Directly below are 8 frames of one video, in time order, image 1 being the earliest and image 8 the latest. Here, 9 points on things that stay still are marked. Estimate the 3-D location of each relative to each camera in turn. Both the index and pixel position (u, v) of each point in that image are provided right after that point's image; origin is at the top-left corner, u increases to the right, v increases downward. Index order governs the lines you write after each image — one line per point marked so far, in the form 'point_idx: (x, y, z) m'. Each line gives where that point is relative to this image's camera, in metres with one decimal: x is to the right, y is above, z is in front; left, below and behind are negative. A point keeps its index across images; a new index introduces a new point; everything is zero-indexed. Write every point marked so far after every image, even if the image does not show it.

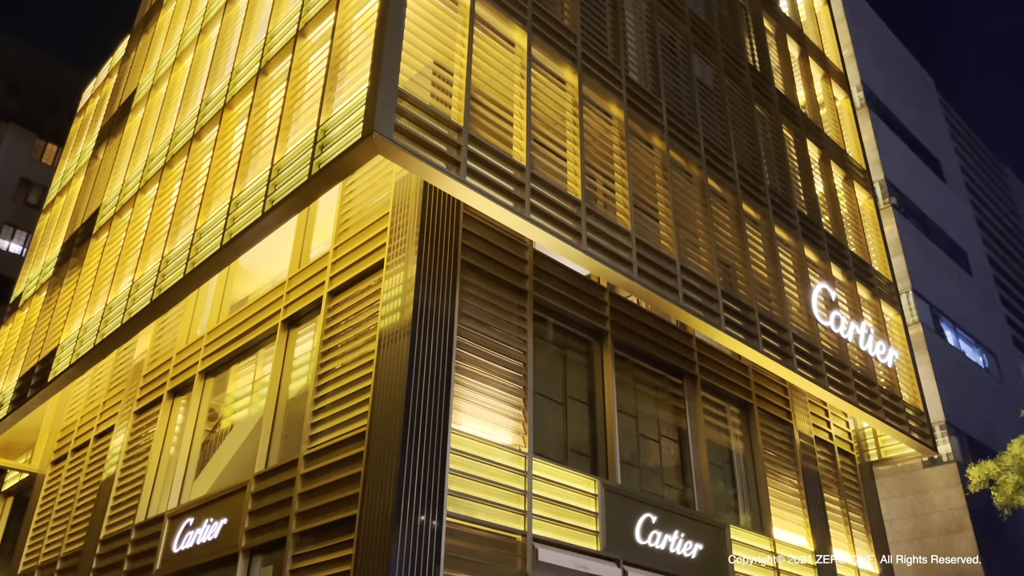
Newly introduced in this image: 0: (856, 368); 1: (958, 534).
0: (+4.8, -1.1, +11.3) m
1: (+6.8, -3.8, +12.5) m
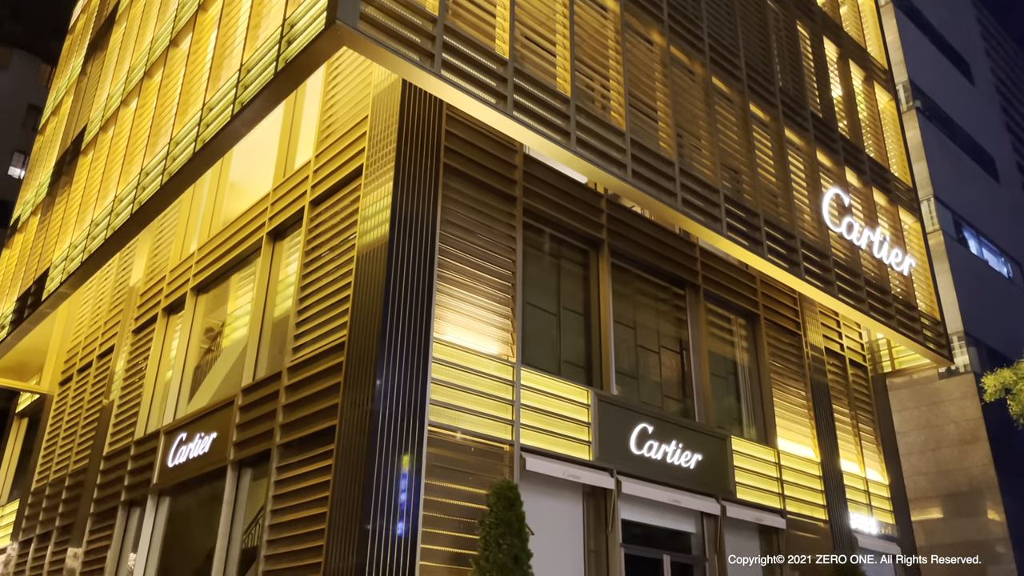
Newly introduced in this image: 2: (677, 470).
0: (+4.8, +0.2, +10.9) m
1: (+6.9, -2.4, +12.2) m
2: (+1.7, -1.9, +8.3) m
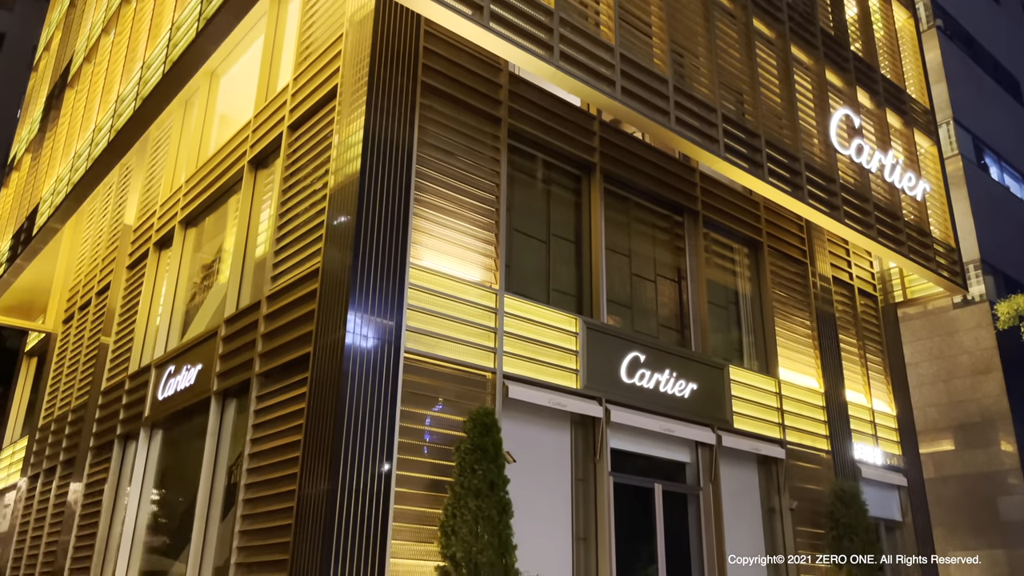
0: (+4.7, +1.1, +10.5) m
1: (+6.9, -1.3, +11.9) m
2: (+1.6, -1.1, +8.2) m
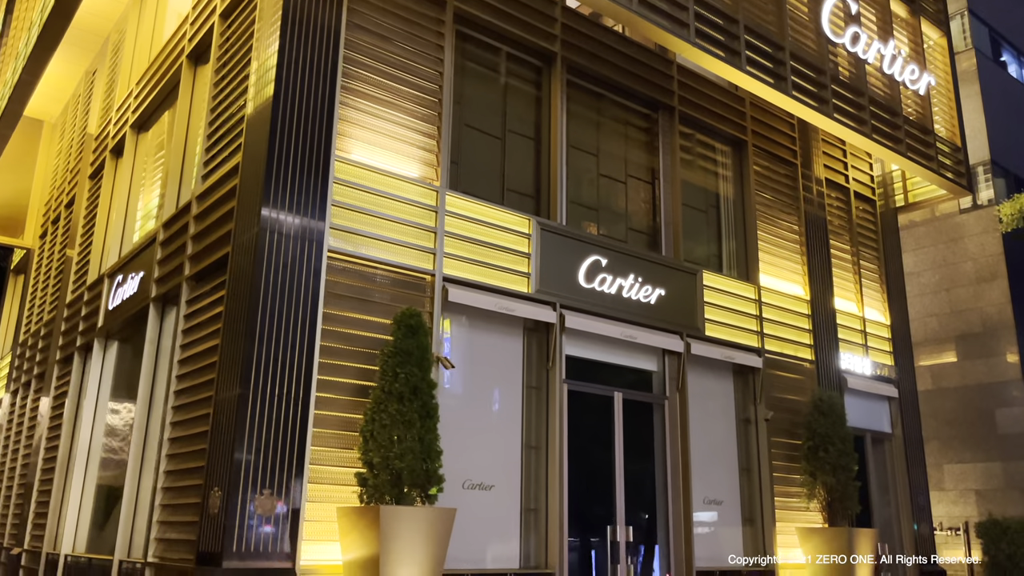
0: (+4.4, +2.3, +9.7) m
1: (+6.6, +0.1, +11.3) m
2: (+1.2, -0.2, +7.7) m
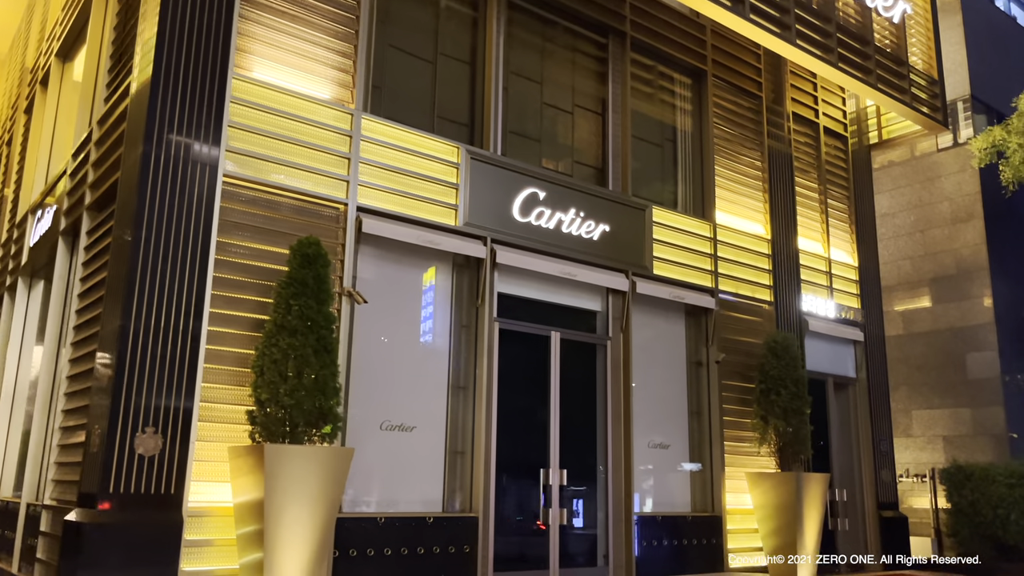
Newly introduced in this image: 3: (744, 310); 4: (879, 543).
0: (+3.8, +3.0, +9.2) m
1: (+6.1, +0.8, +10.9) m
2: (+0.6, +0.4, +7.3) m
3: (+2.5, -0.2, +8.7) m
4: (+4.3, -3.0, +9.5) m
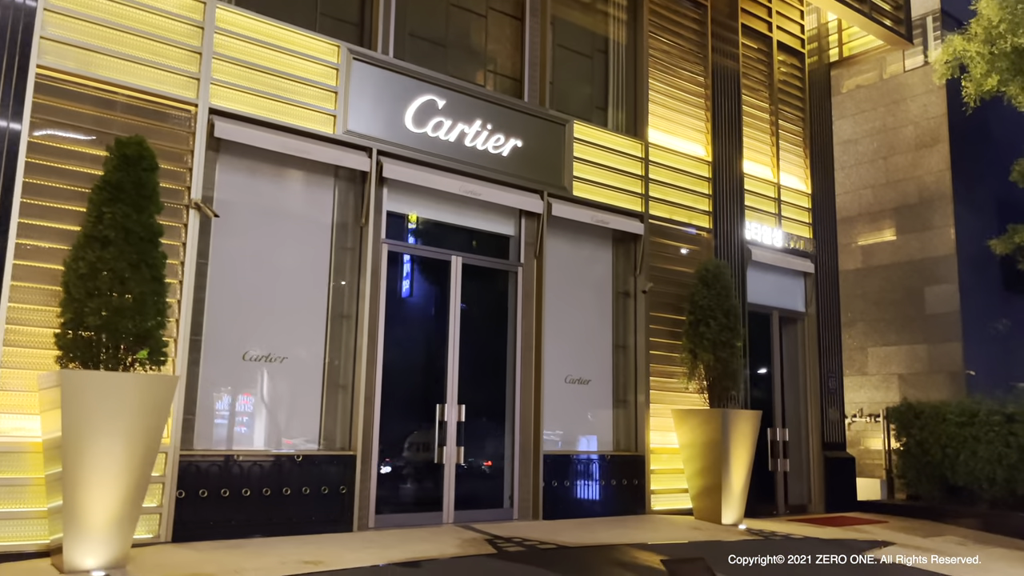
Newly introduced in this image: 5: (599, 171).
0: (+2.9, +3.8, +8.4) m
1: (+5.2, +1.7, +10.2) m
2: (-0.3, +1.1, +6.6) m
3: (+1.6, +0.5, +8.0) m
4: (+3.4, -2.2, +9.0) m
5: (+0.8, +1.1, +7.5) m
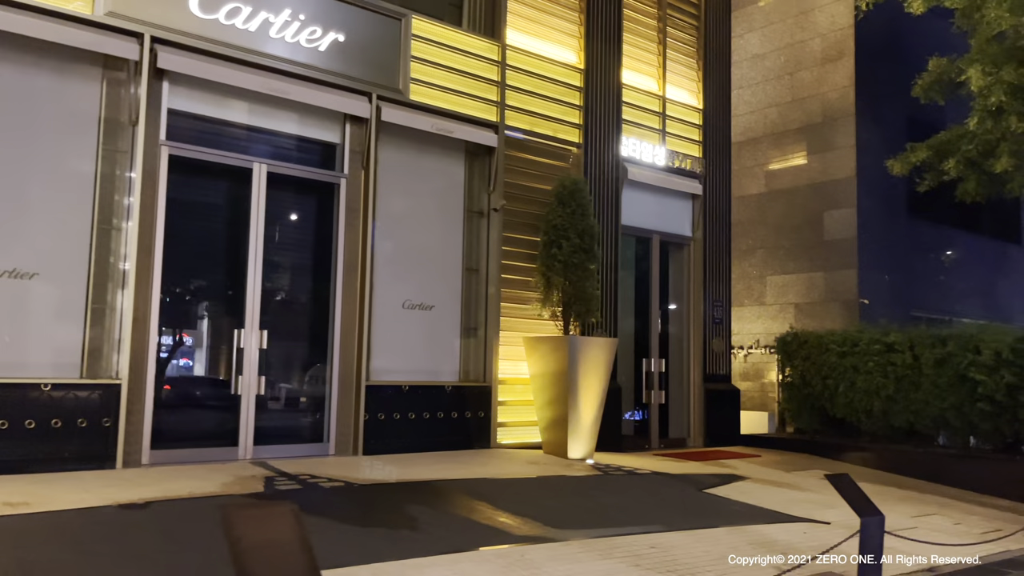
0: (+1.6, +4.5, +7.5) m
1: (+3.8, +2.6, +9.5) m
2: (-1.6, +1.7, +5.9) m
3: (+0.3, +1.2, +7.4) m
4: (+2.0, -1.4, +8.6) m
5: (-0.5, +1.8, +6.7) m
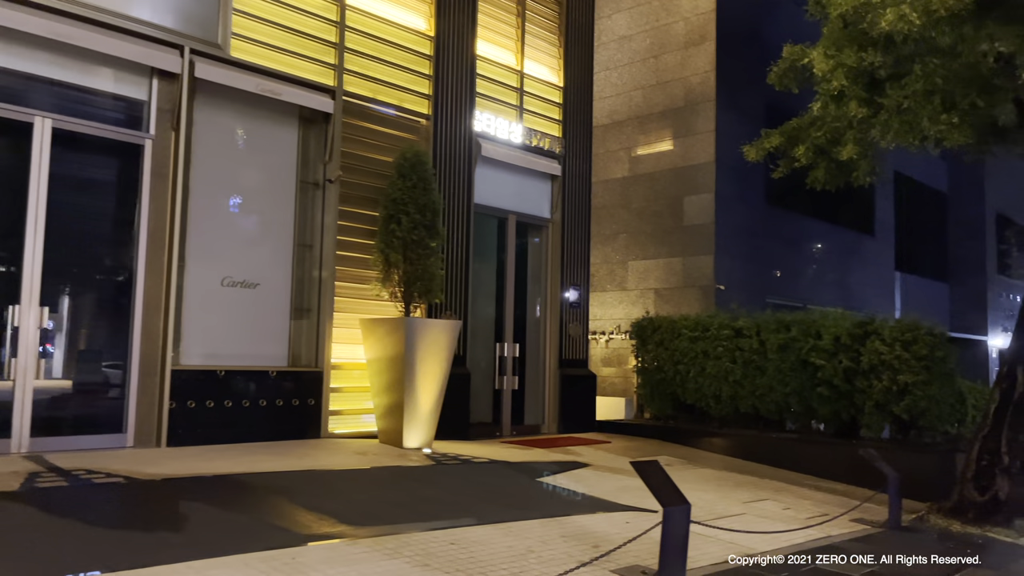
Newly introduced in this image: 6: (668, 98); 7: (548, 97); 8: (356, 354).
0: (+0.2, +4.7, +7.1) m
1: (+2.2, +2.8, +9.5) m
2: (-2.7, +1.9, +5.2) m
3: (-1.1, +1.4, +6.9) m
4: (+0.5, -1.2, +8.4) m
5: (-1.8, +1.9, +6.2) m
6: (+1.9, +2.3, +9.7) m
7: (+0.4, +2.0, +8.5) m
8: (-1.3, -0.5, +6.7) m
